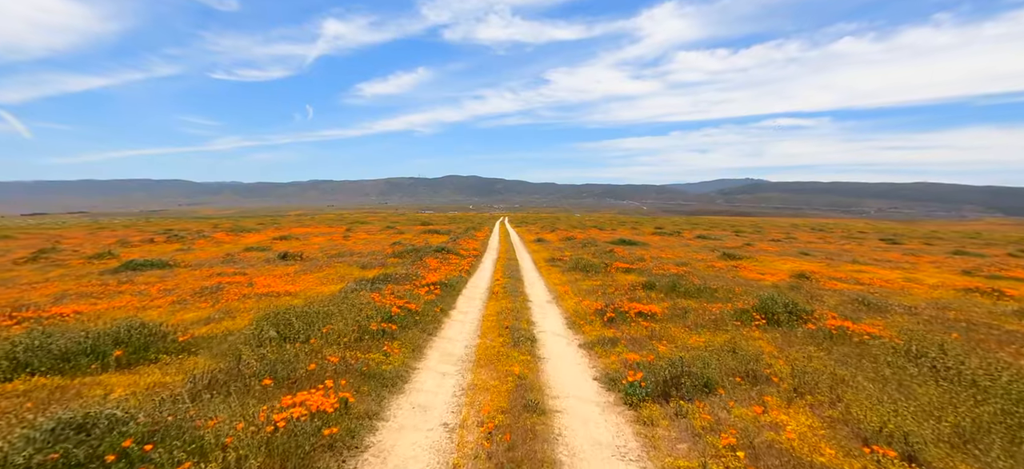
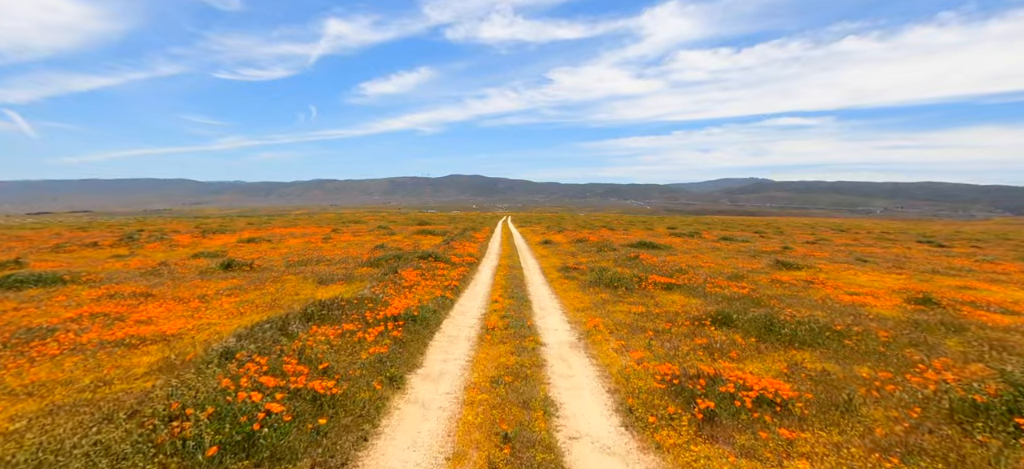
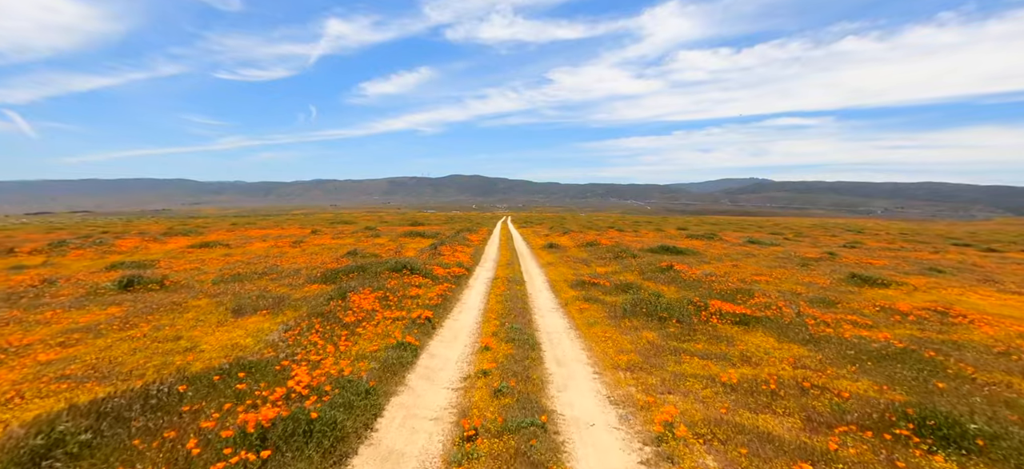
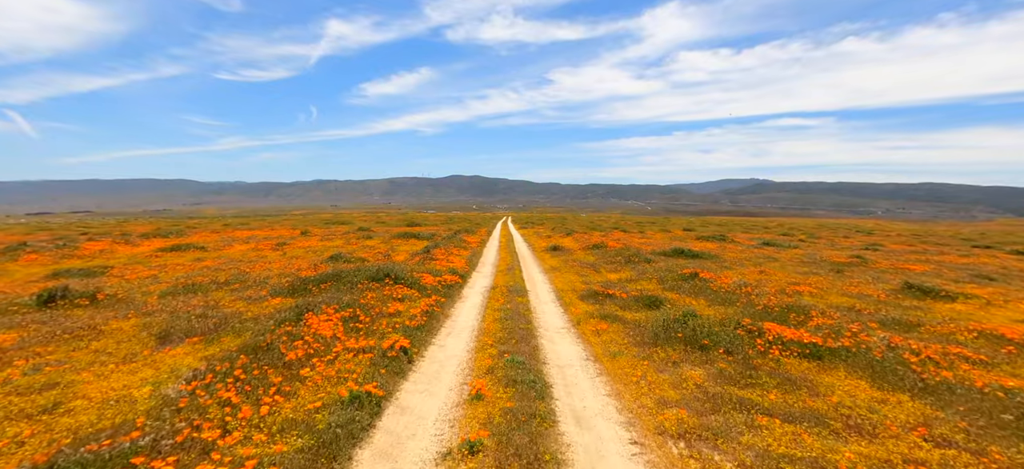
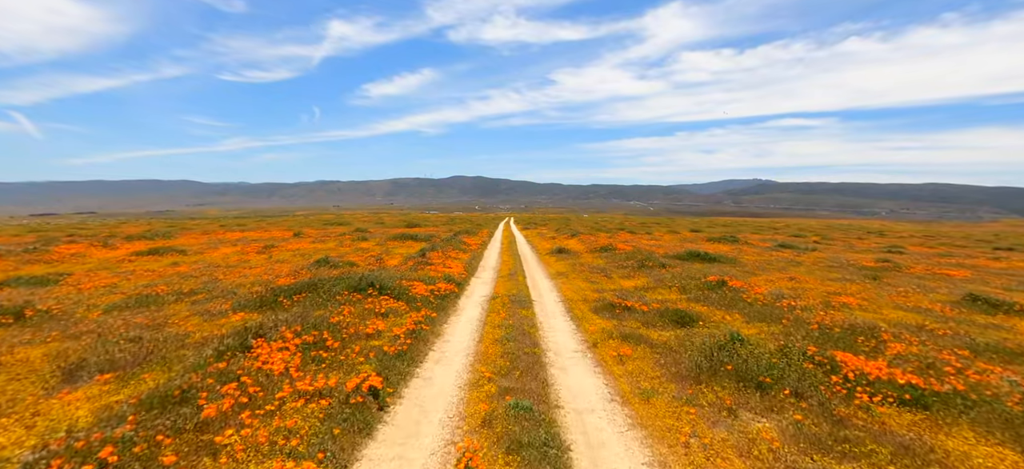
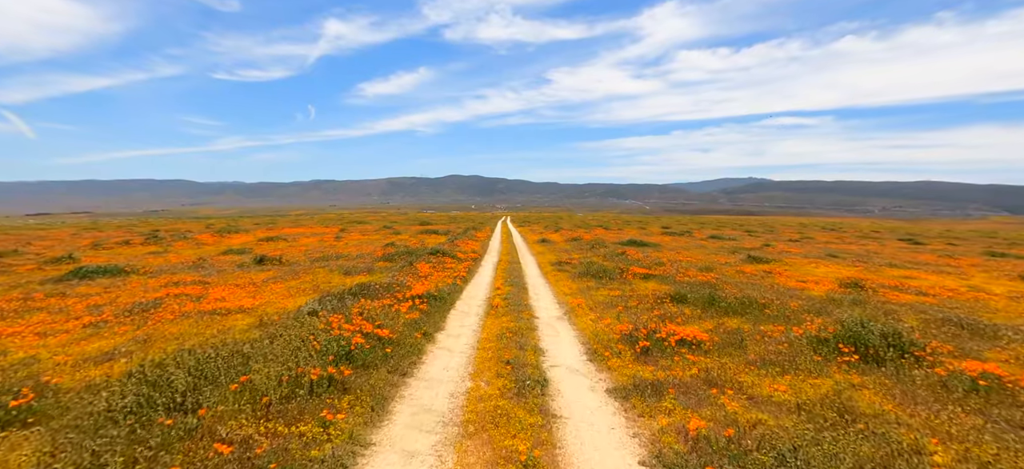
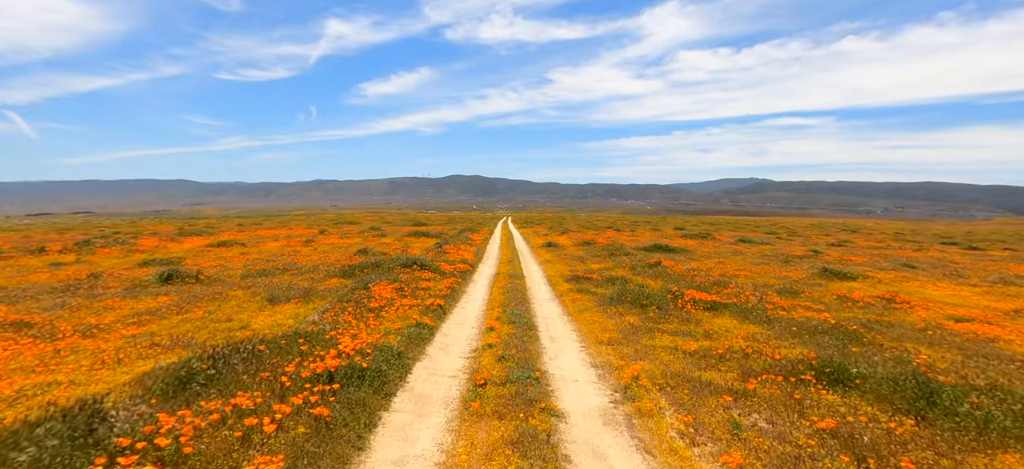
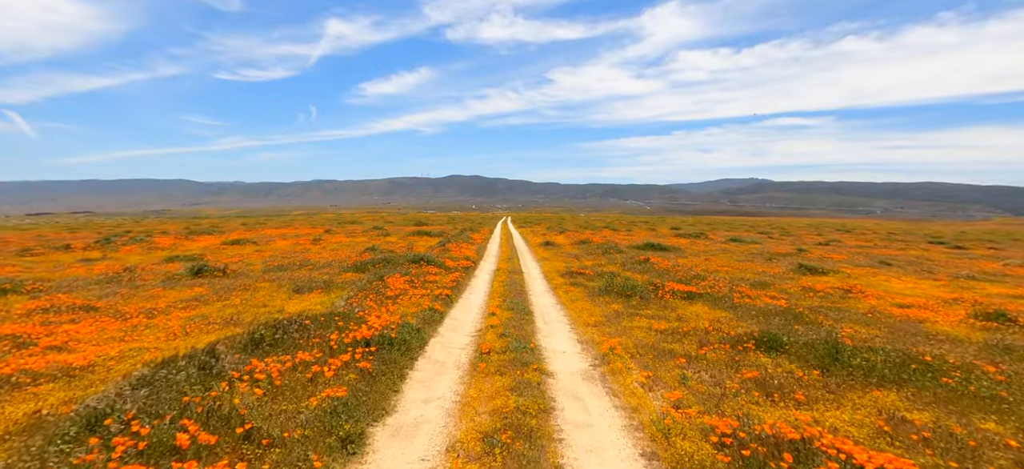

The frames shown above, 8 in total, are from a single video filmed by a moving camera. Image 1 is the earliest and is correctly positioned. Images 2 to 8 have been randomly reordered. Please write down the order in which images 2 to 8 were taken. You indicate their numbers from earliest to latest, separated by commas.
6, 2, 8, 7, 3, 4, 5
